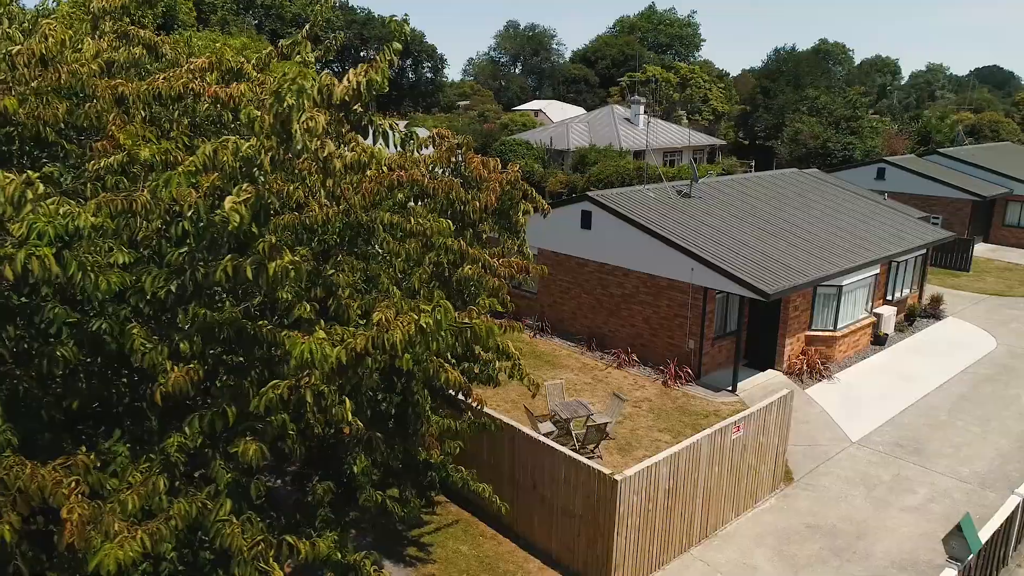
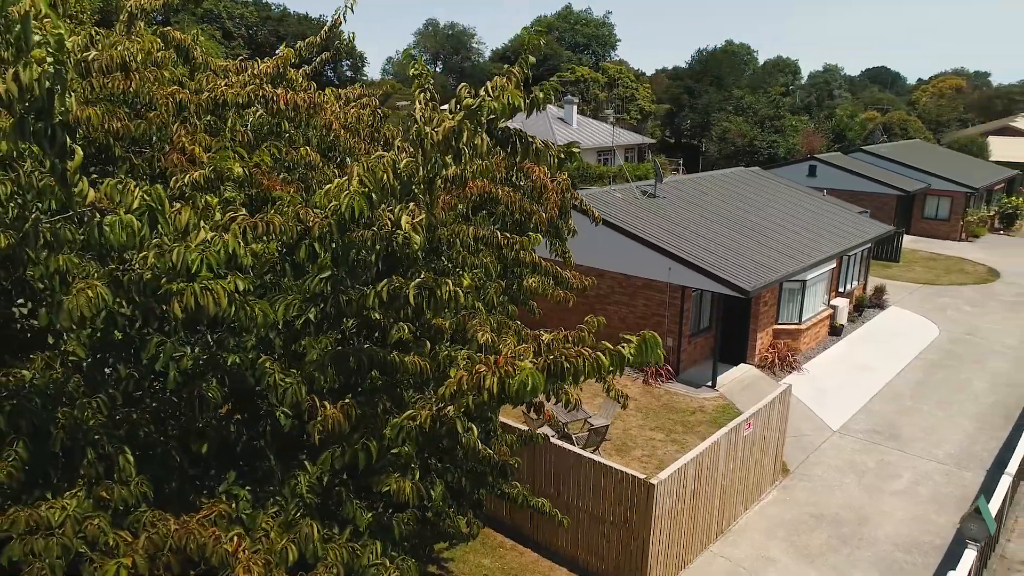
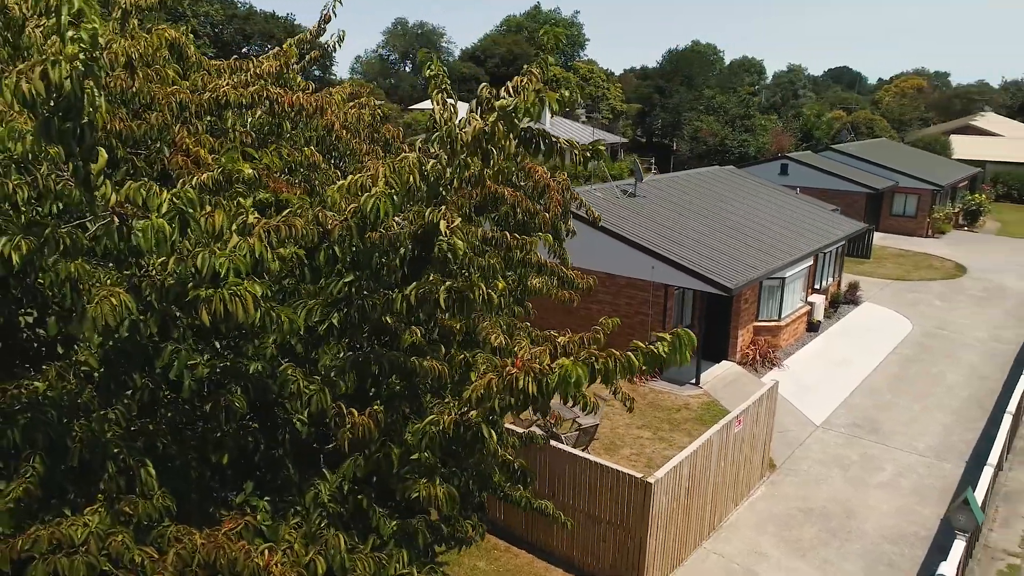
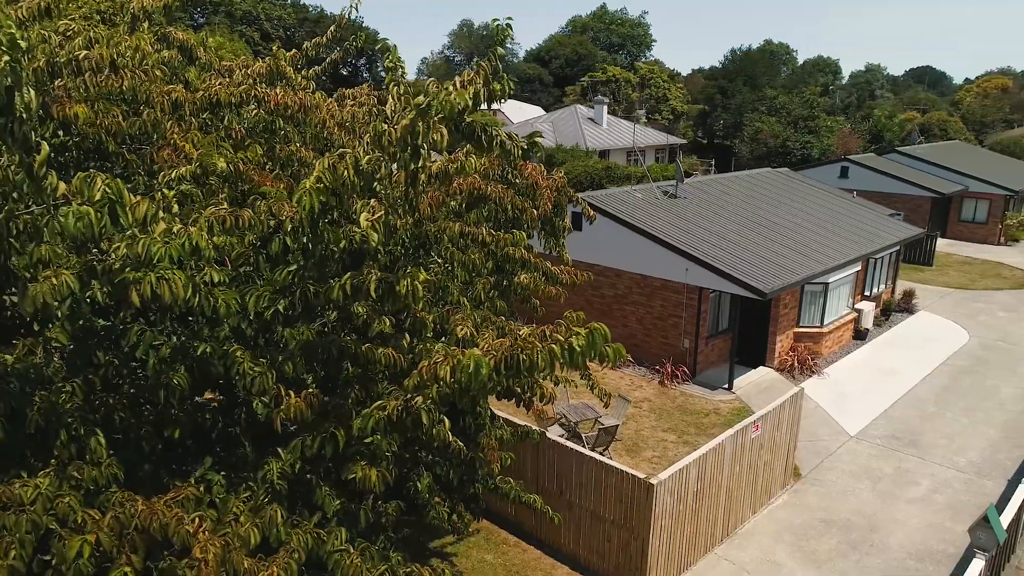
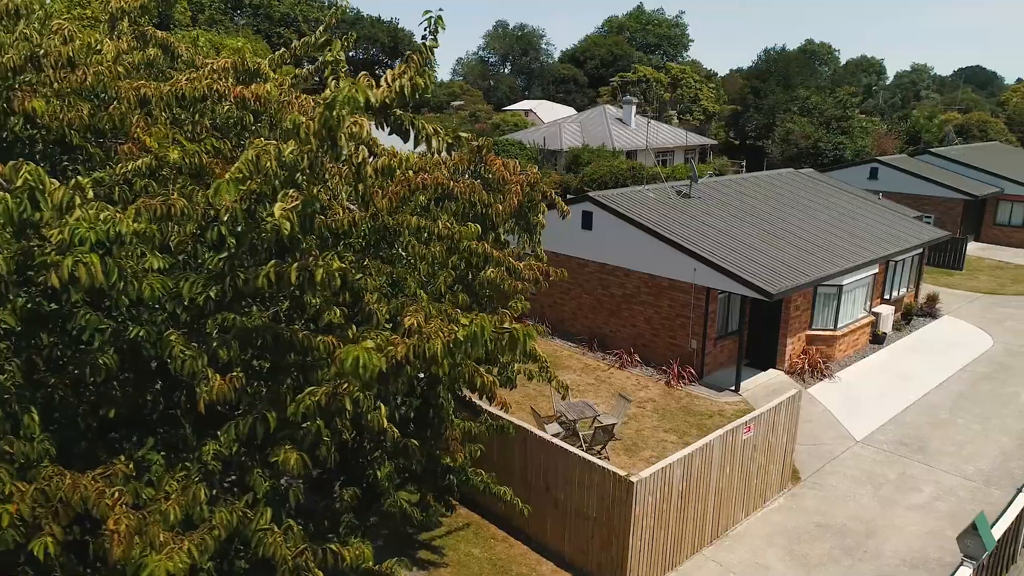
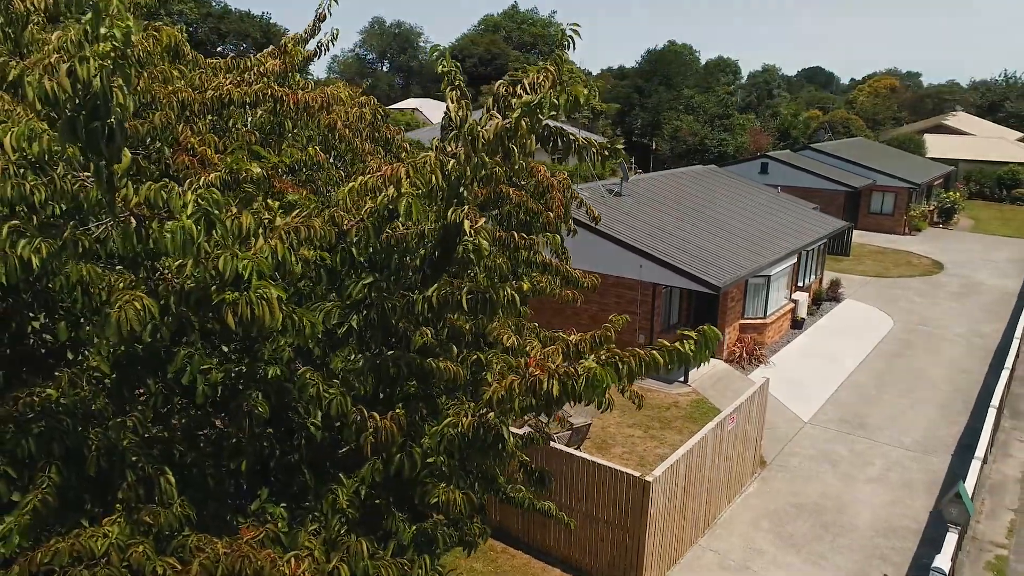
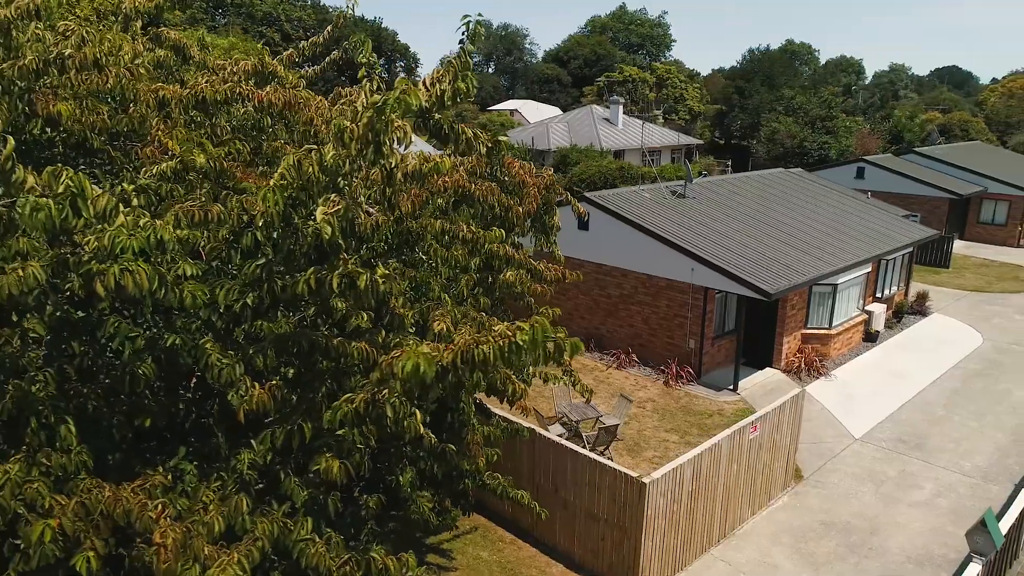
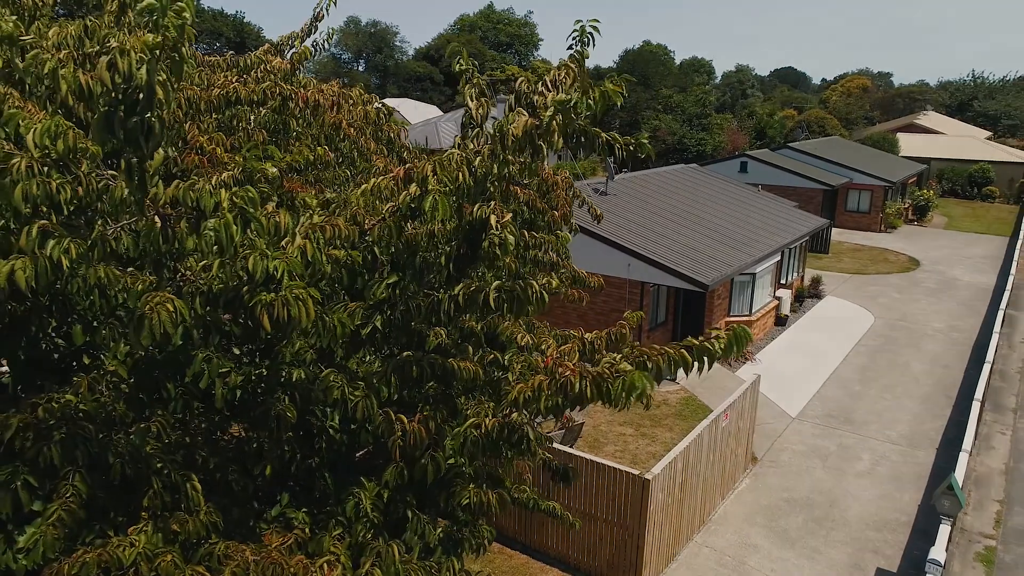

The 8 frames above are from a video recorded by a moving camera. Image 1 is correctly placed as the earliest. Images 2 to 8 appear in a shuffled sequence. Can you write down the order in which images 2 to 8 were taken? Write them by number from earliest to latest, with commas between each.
5, 7, 4, 2, 3, 6, 8
